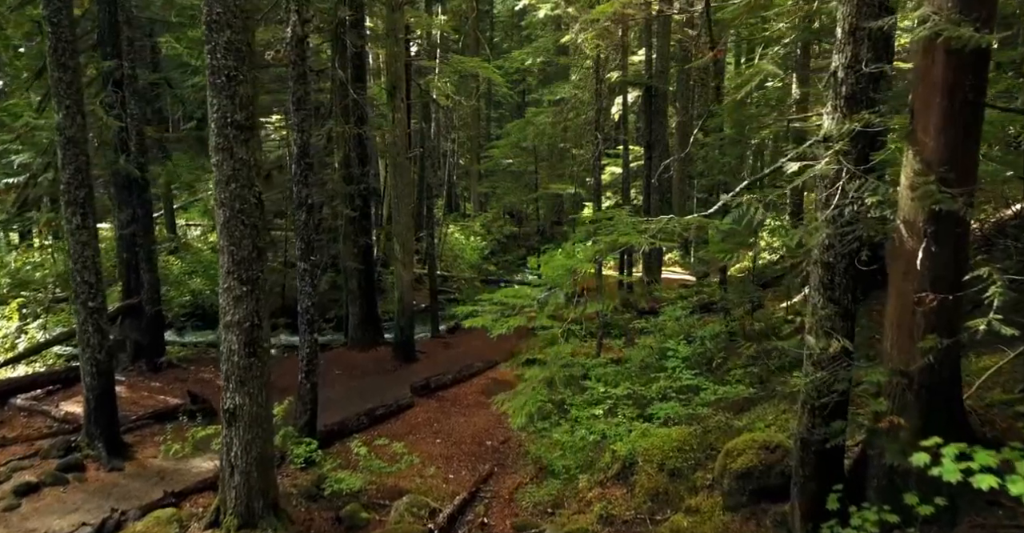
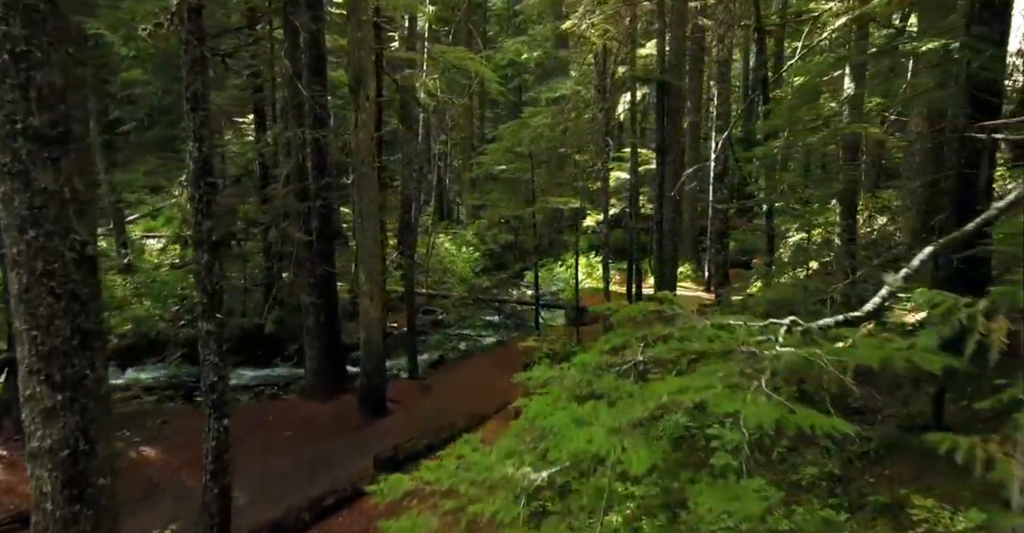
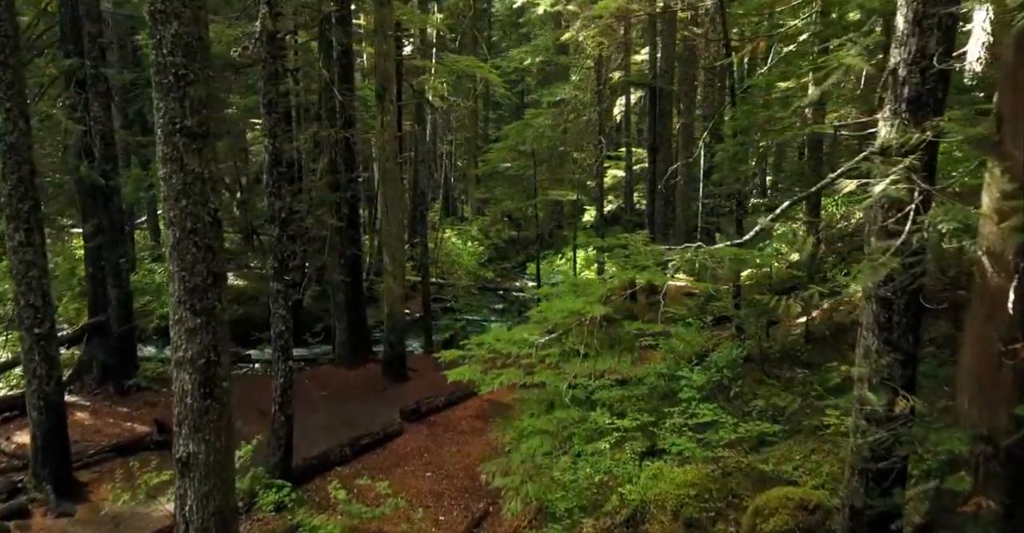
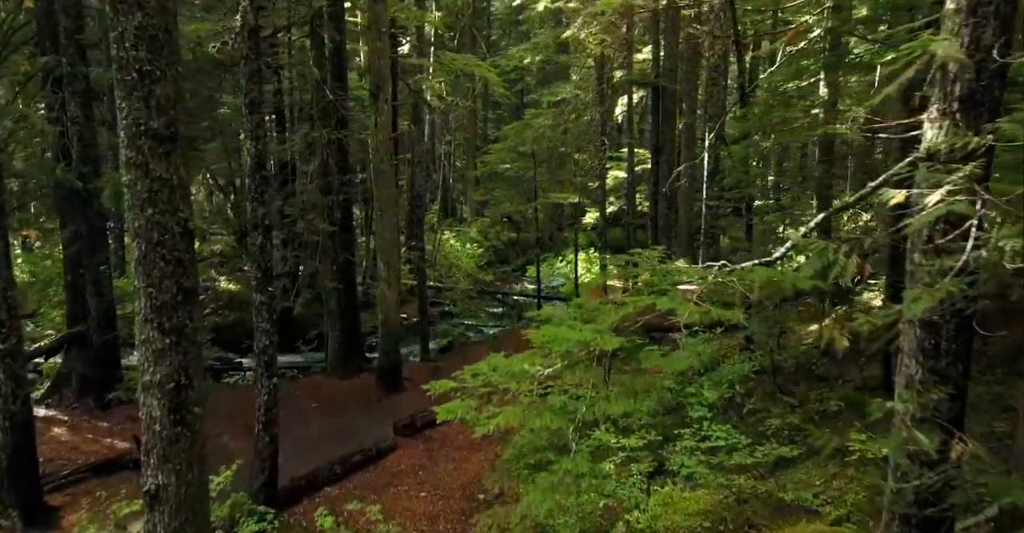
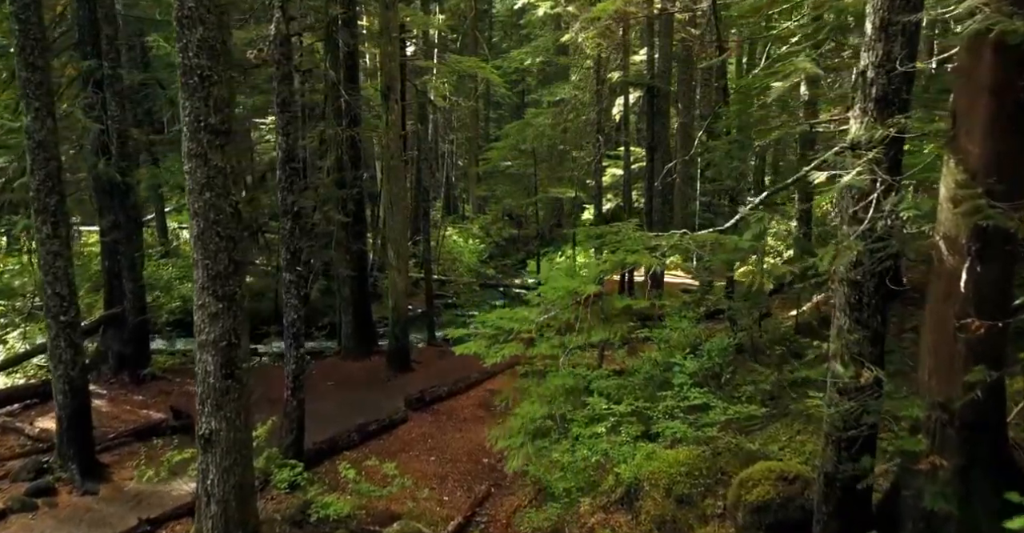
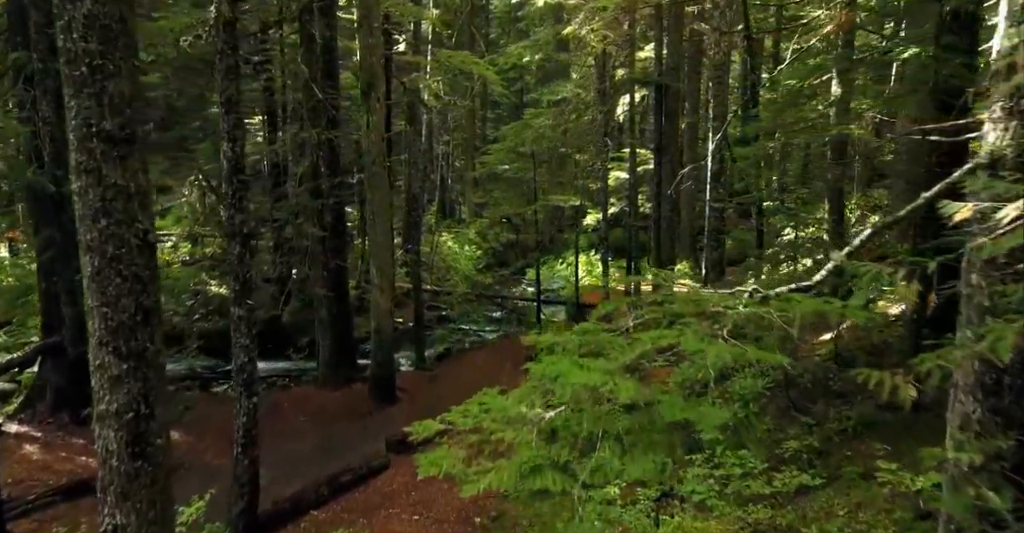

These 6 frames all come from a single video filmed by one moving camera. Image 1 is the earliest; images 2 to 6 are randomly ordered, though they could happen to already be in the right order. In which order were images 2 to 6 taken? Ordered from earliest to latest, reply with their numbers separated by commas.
5, 3, 4, 6, 2
